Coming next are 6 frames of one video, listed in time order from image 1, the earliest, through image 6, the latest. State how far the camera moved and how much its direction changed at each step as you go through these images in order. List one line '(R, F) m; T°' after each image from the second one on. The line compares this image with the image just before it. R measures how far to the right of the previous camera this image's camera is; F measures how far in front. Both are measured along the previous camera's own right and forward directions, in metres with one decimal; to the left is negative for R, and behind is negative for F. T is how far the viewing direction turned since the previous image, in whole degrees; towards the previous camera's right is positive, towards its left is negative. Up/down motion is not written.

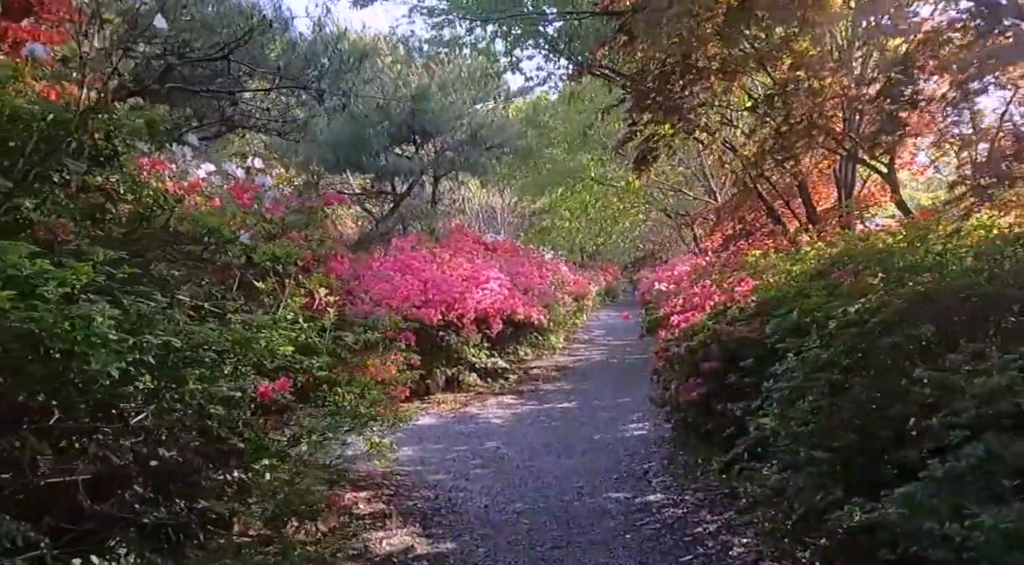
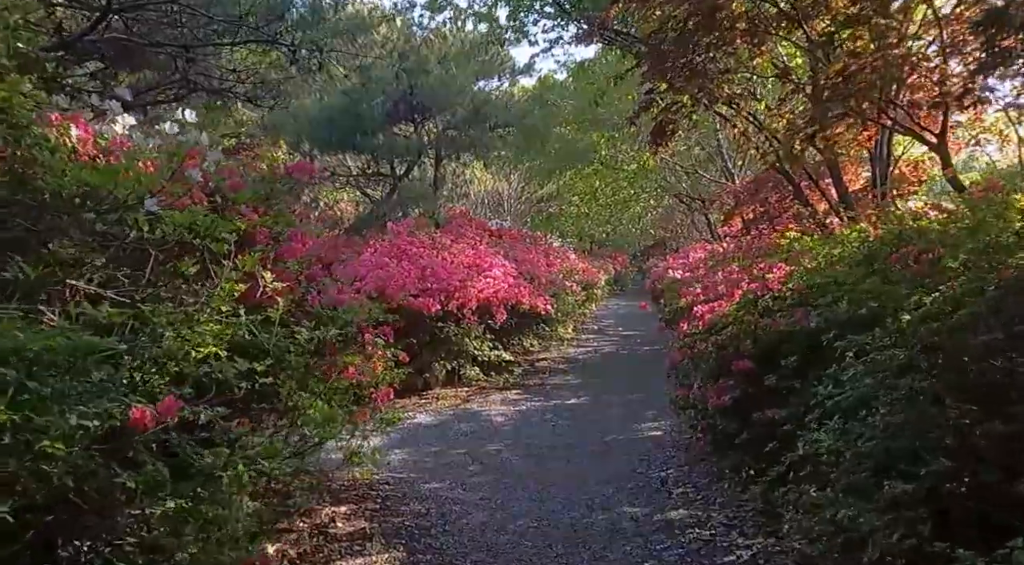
(0.0, +0.8) m; 0°
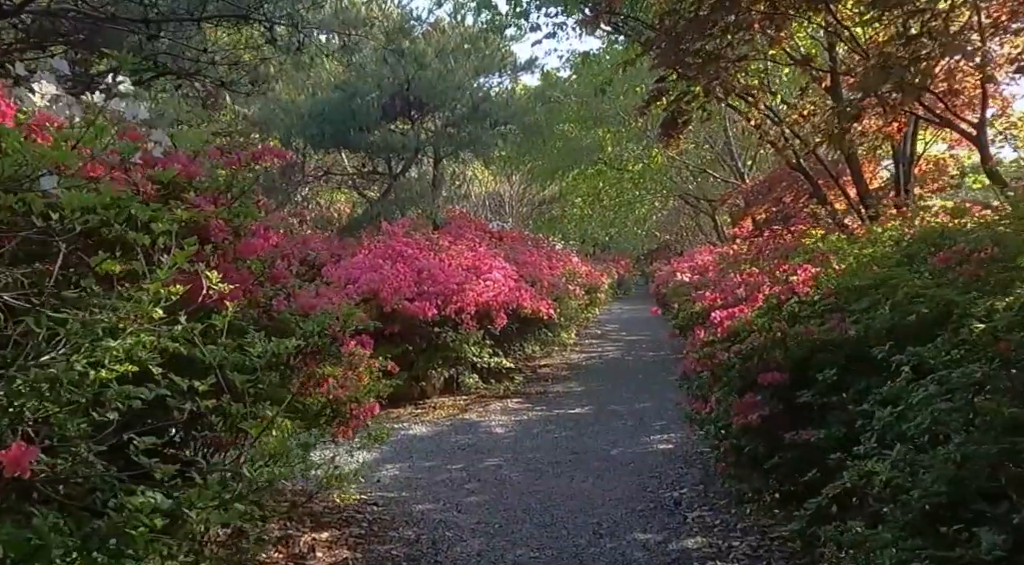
(0.0, +0.5) m; 0°
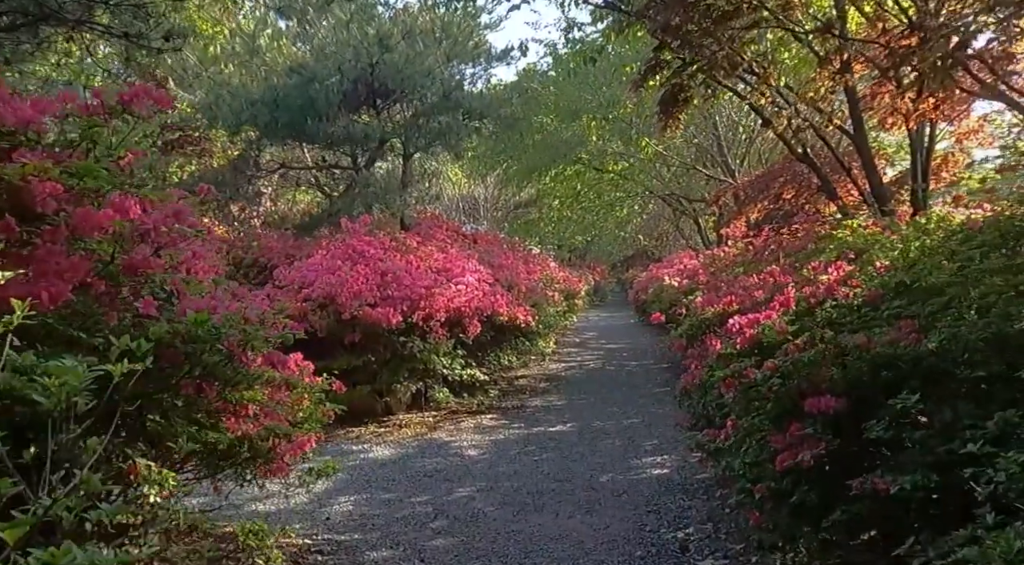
(0.0, +1.0) m; +1°
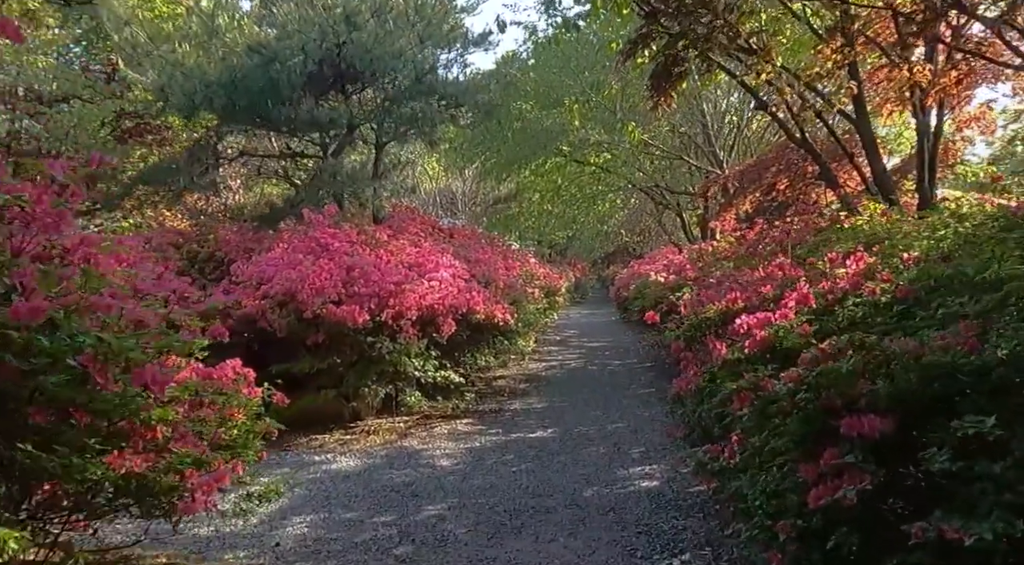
(0.0, +0.6) m; +1°
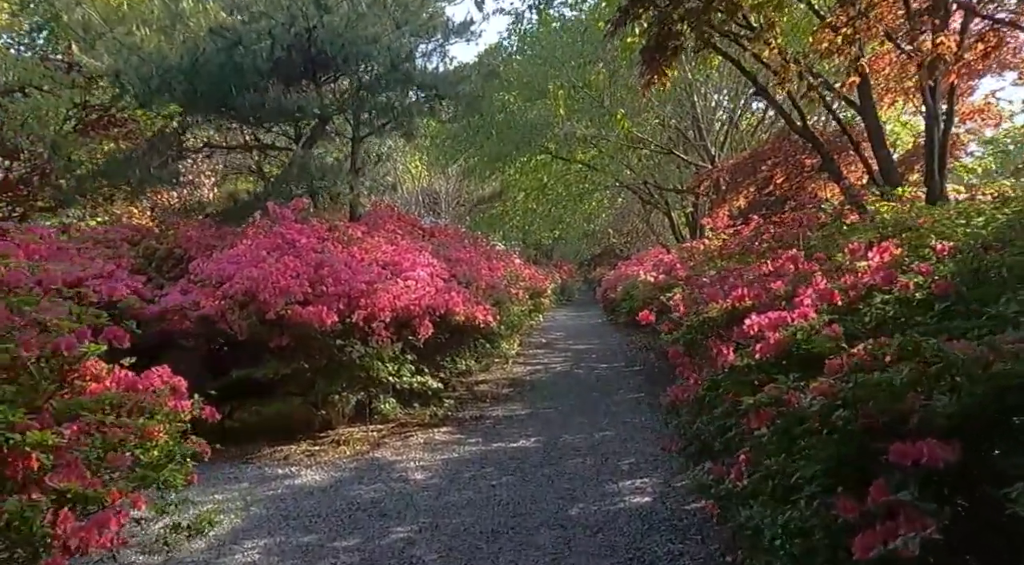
(0.0, +0.5) m; +1°
